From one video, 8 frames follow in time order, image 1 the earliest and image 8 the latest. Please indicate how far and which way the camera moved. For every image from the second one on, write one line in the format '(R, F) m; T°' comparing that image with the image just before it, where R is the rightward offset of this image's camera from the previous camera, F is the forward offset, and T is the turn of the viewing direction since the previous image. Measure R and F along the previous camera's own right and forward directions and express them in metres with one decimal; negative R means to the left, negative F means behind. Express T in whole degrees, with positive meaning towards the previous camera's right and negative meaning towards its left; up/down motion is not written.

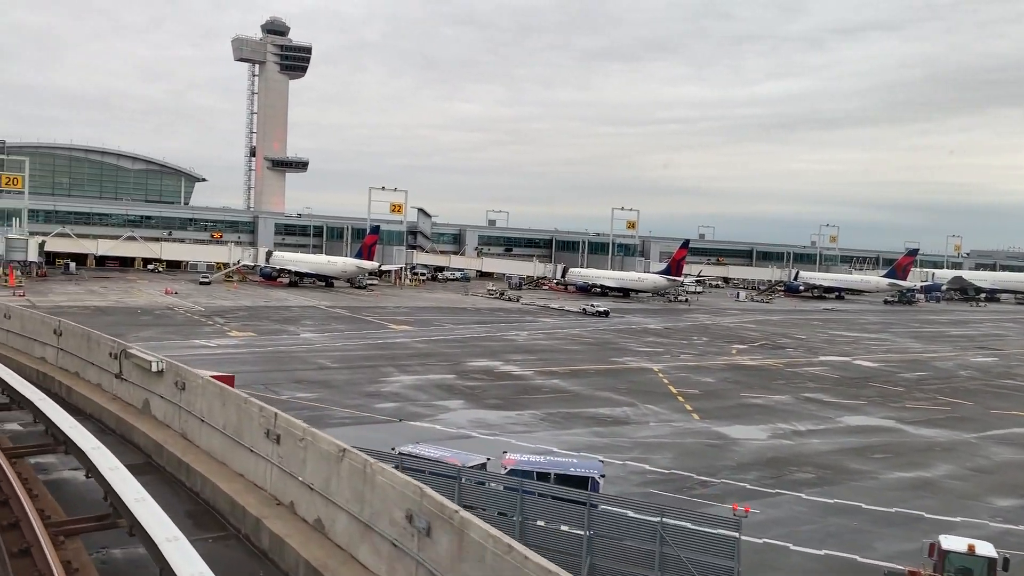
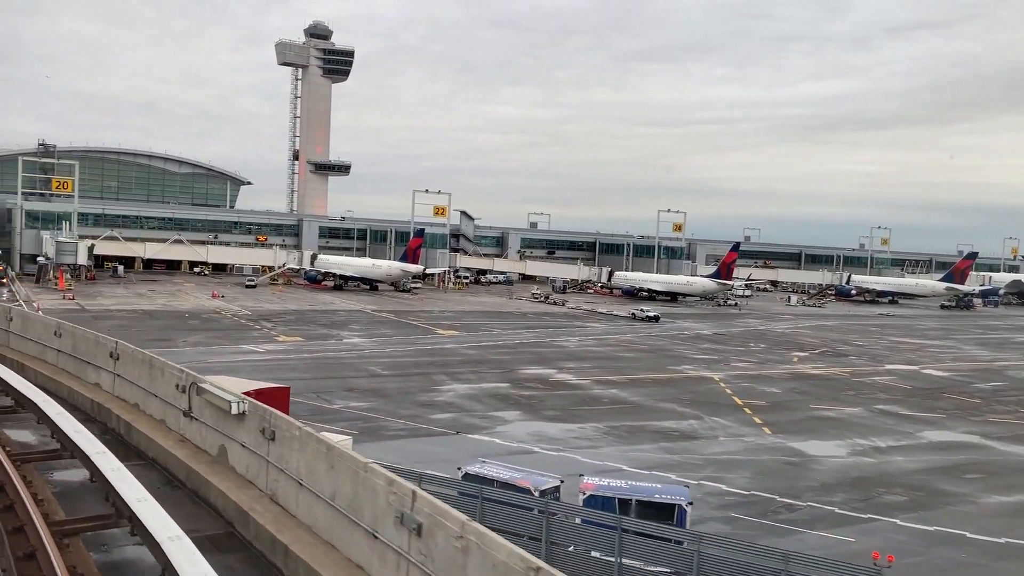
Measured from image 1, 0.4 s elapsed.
(-0.8, +1.3) m; -3°
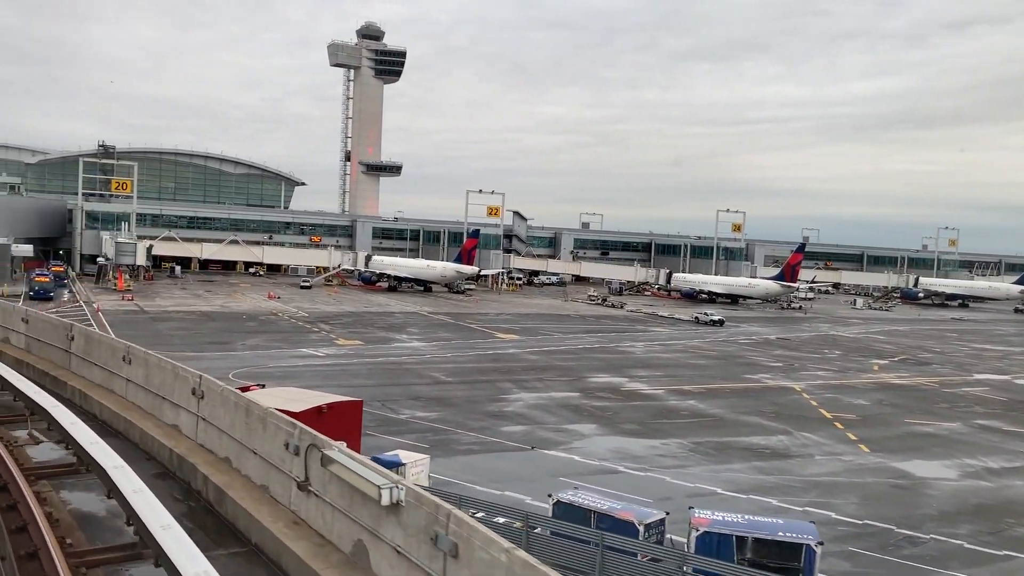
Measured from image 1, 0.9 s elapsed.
(-1.0, +1.7) m; -3°
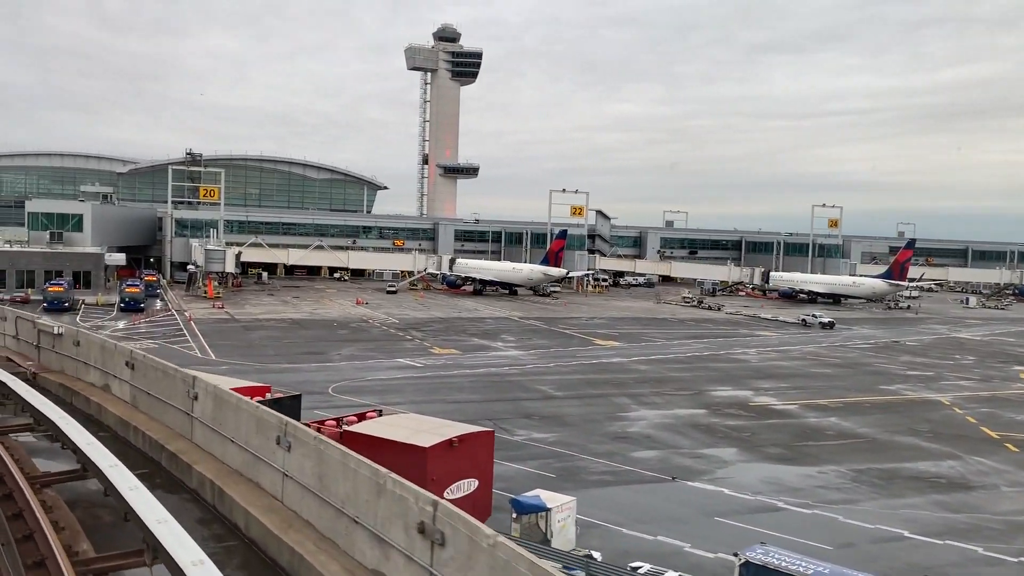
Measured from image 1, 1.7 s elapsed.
(-1.6, +2.7) m; -5°
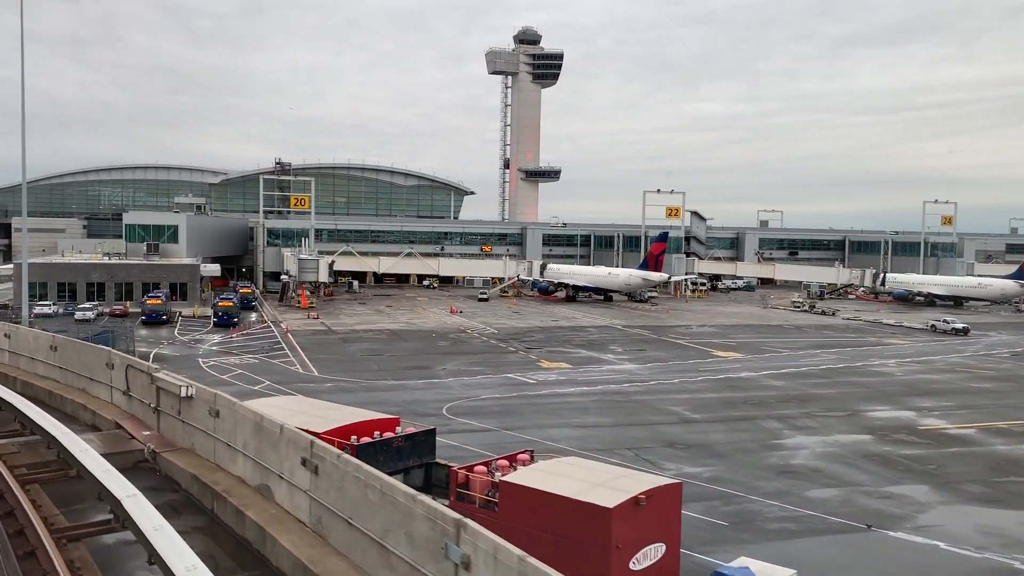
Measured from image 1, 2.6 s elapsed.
(-1.8, +3.0) m; -5°
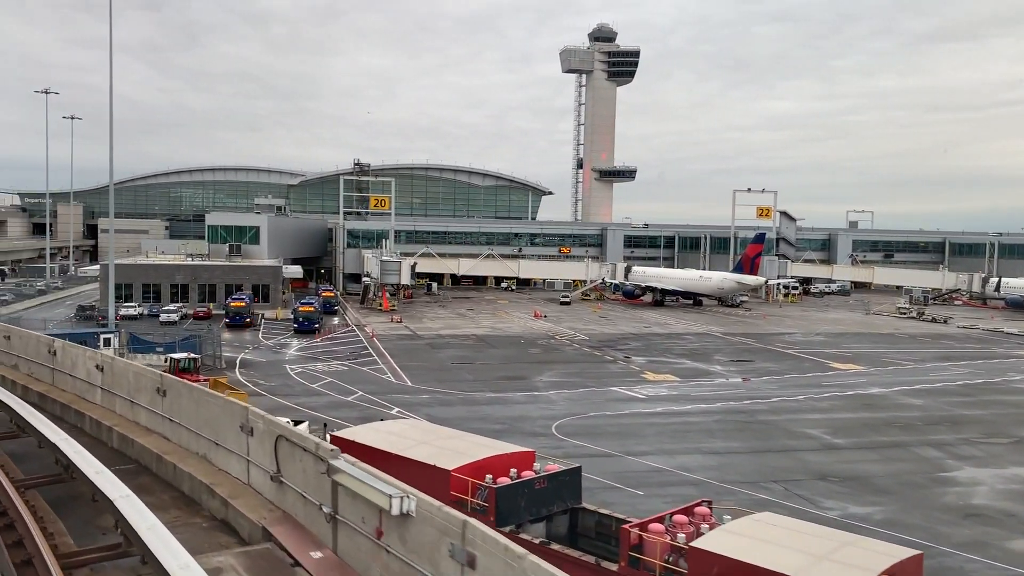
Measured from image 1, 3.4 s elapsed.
(-1.6, +2.7) m; -4°
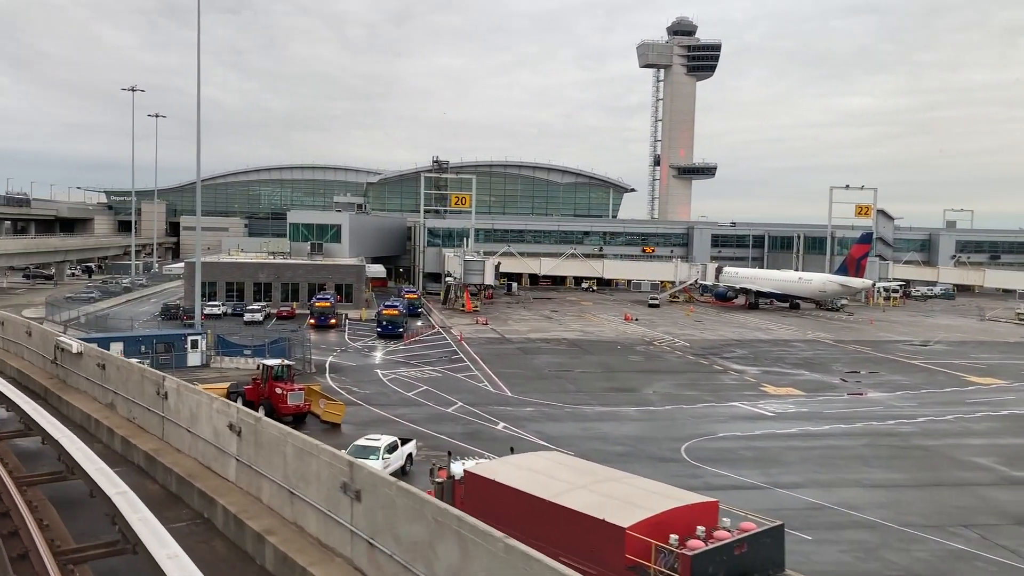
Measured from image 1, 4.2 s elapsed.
(-1.6, +2.7) m; -4°
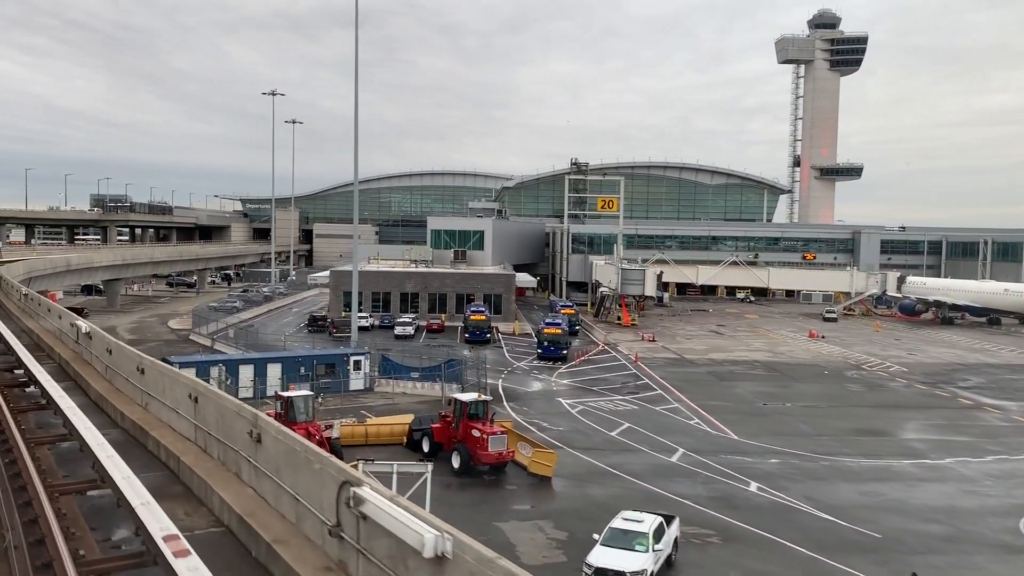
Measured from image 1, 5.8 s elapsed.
(-3.5, +5.3) m; -7°
